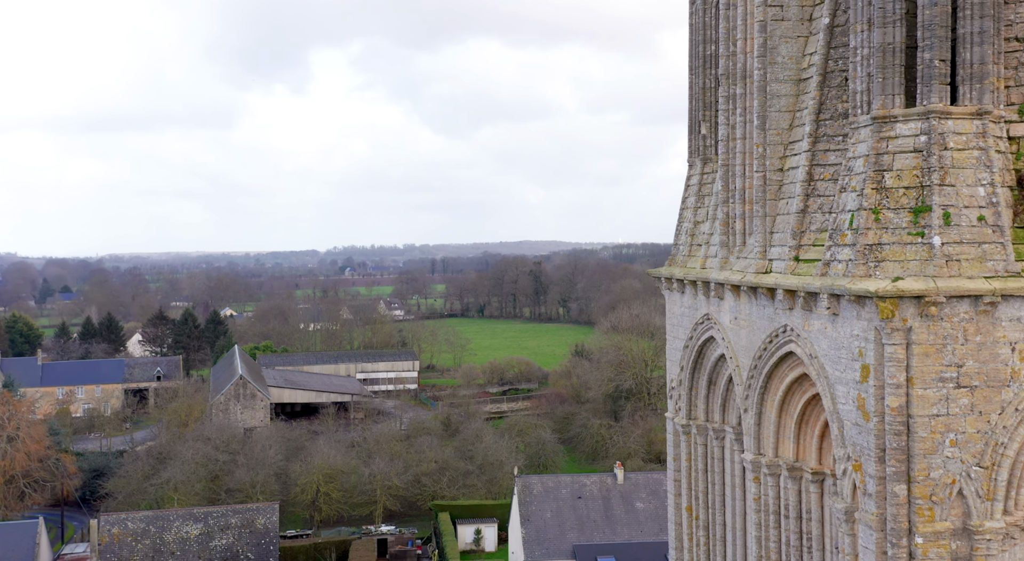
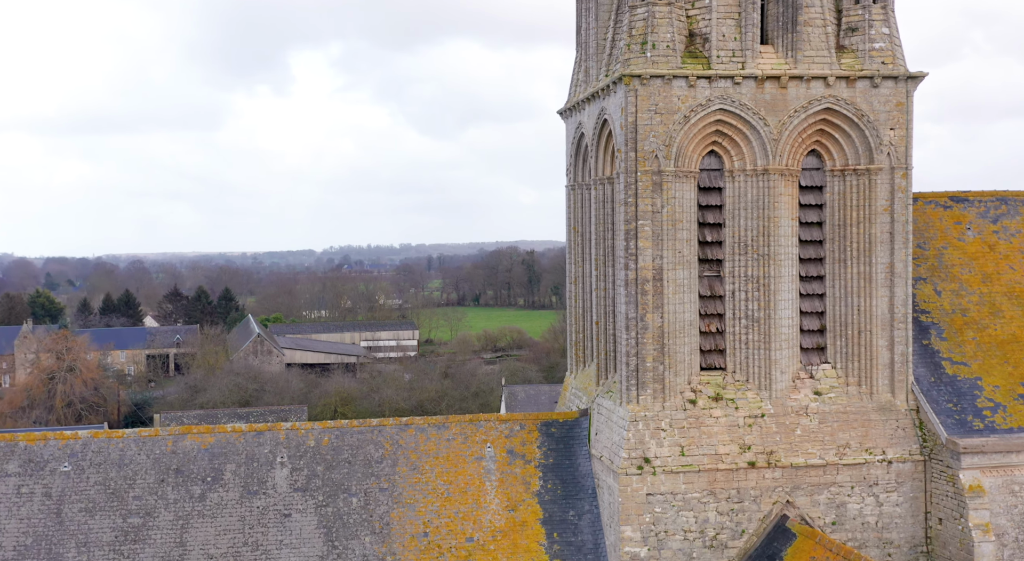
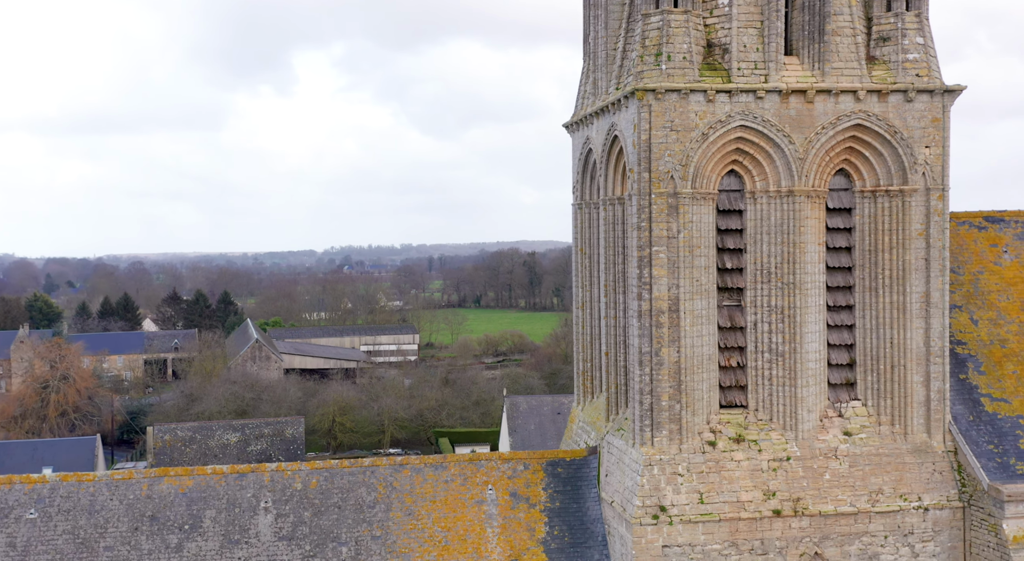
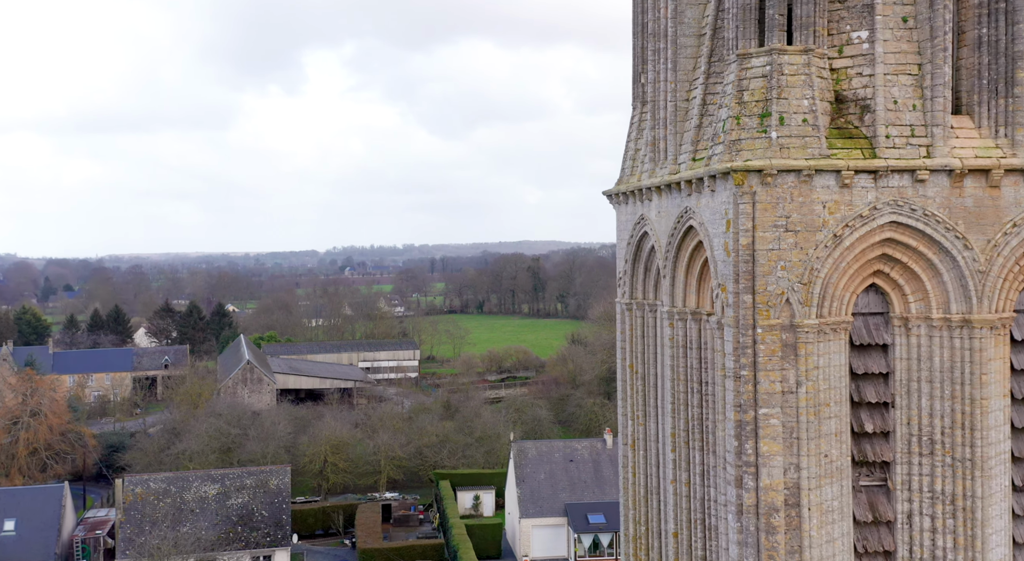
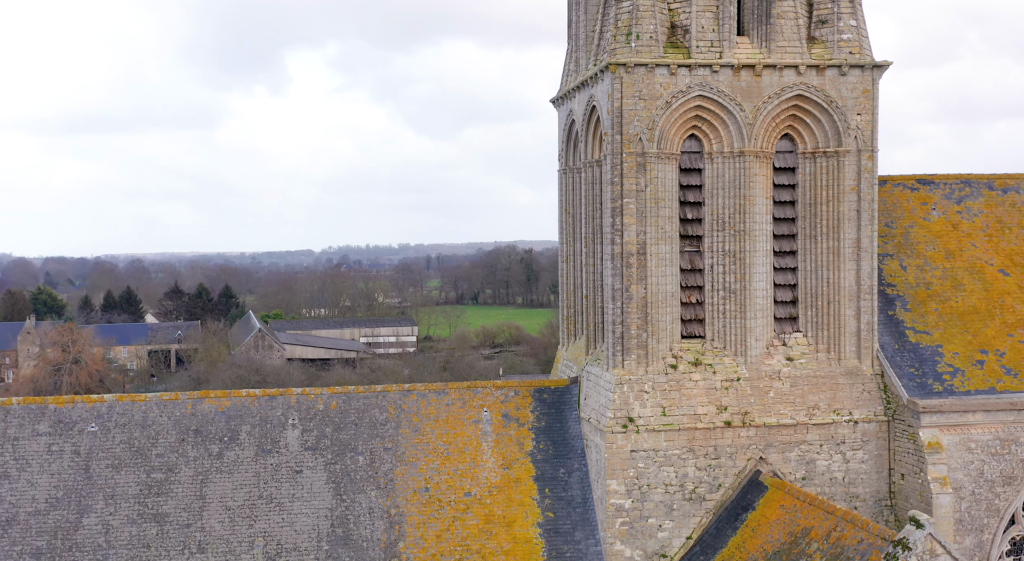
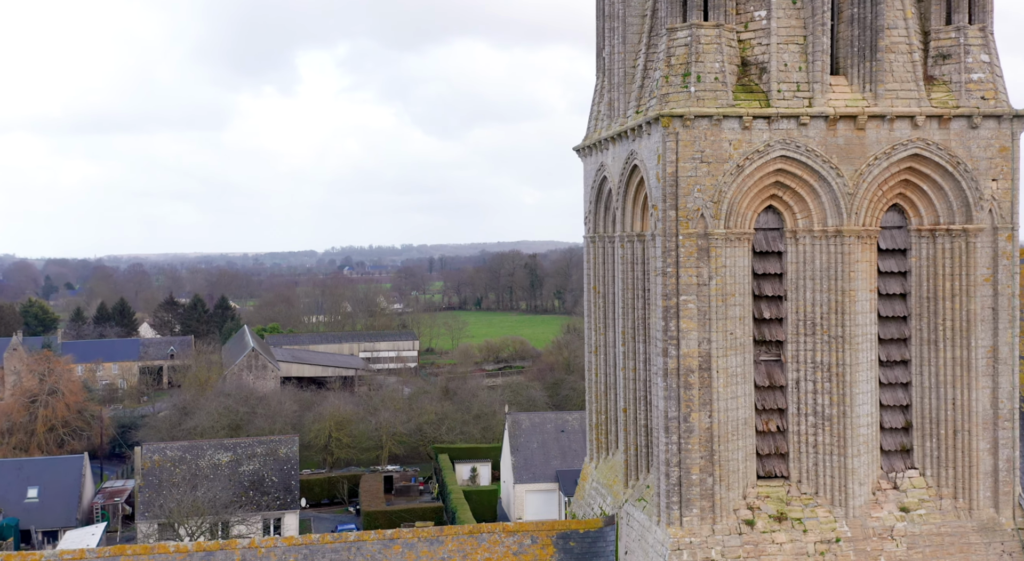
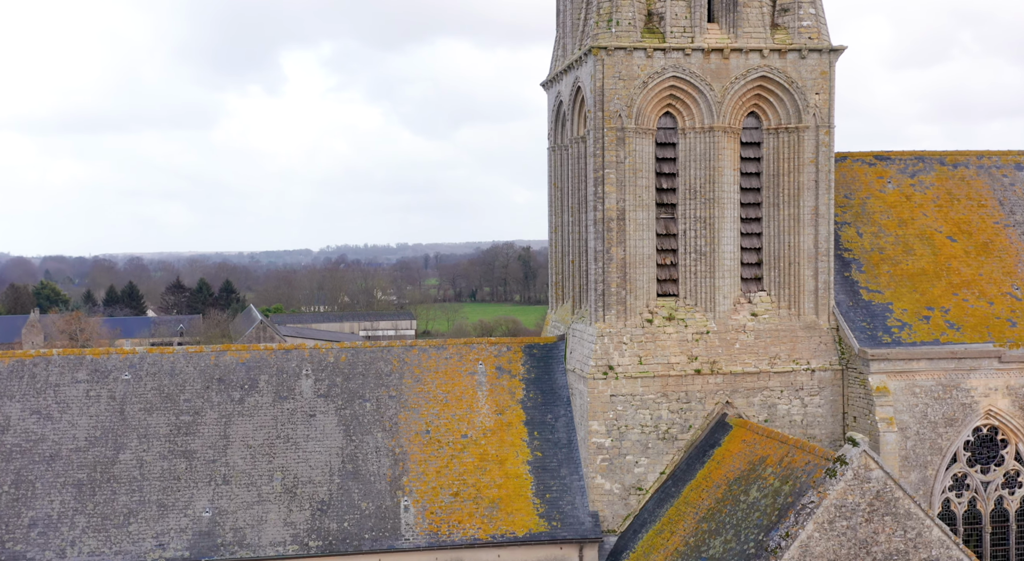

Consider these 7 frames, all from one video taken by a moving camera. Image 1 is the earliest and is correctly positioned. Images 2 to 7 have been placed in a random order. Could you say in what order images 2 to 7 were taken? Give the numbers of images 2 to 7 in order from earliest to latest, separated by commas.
4, 6, 3, 2, 5, 7
